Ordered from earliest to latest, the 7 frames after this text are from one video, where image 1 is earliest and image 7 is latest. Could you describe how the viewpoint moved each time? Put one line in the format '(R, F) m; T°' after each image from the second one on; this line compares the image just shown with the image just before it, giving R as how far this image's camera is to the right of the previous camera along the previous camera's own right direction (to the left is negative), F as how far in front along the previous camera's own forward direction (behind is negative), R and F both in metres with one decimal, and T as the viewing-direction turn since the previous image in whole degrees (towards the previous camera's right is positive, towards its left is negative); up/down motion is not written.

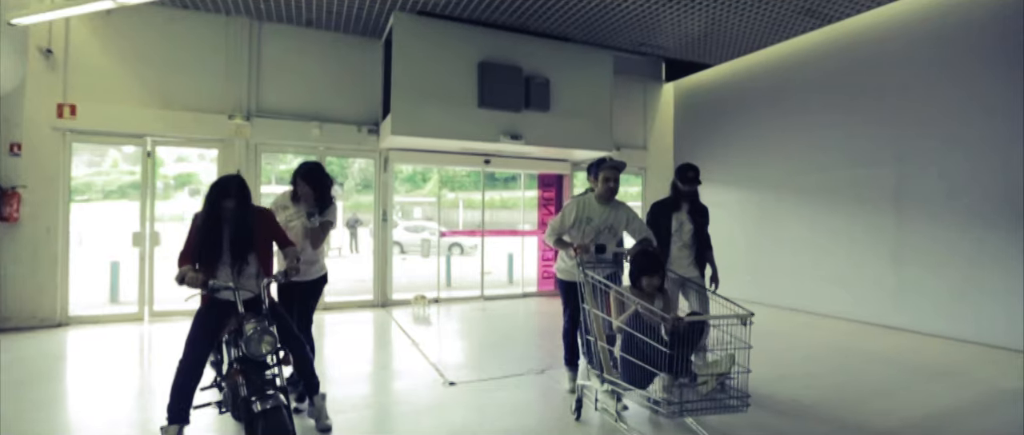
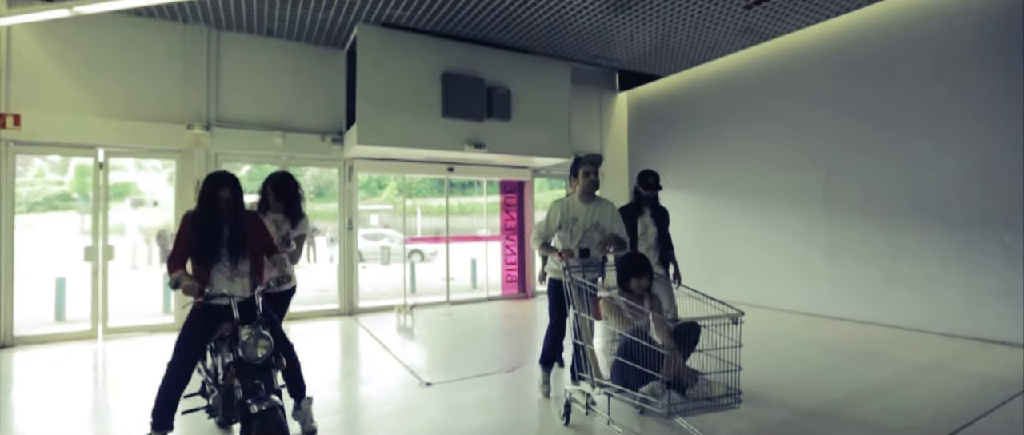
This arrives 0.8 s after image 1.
(+0.5, +0.3) m; -2°
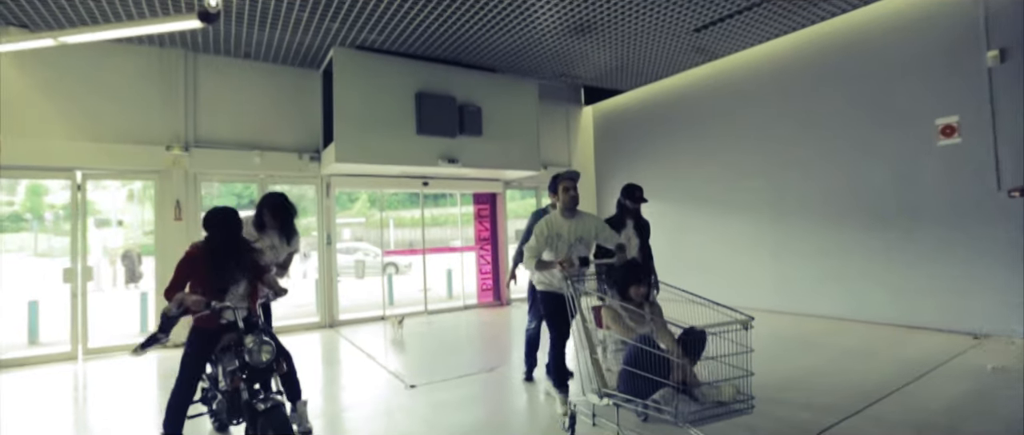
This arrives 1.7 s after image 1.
(0.0, -0.3) m; +3°
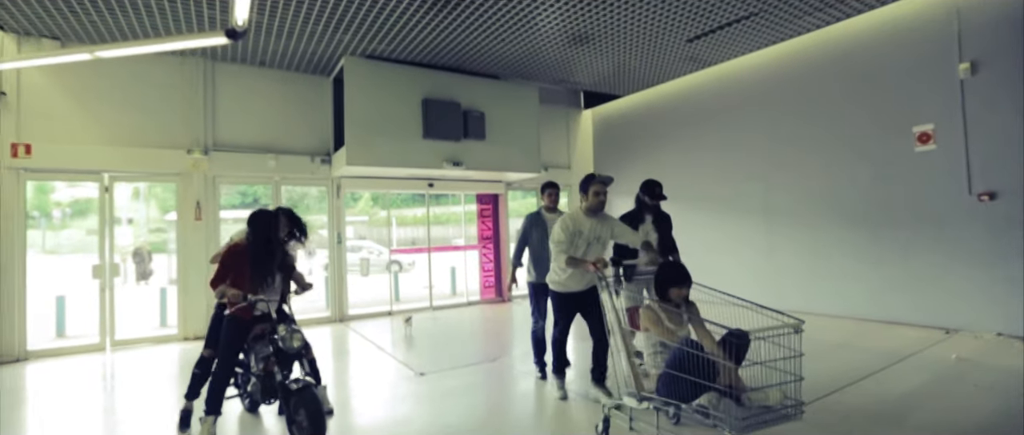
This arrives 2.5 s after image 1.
(0.0, -0.3) m; 0°
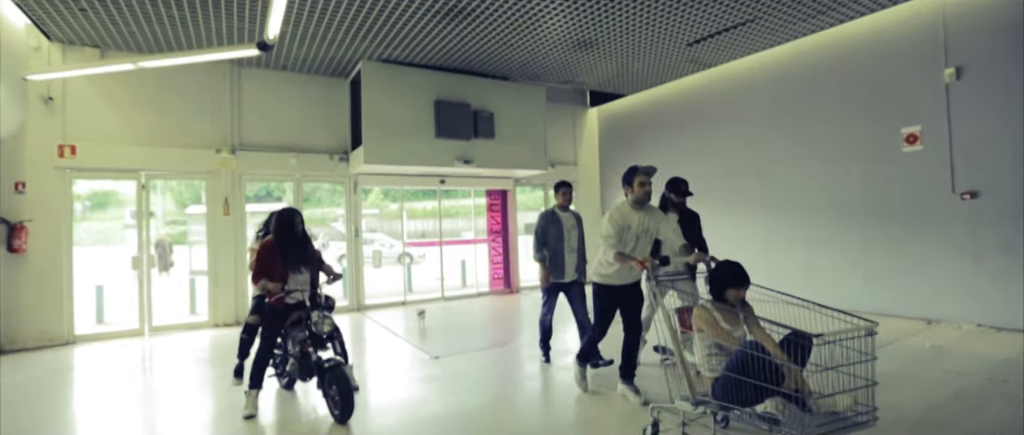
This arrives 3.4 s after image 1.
(0.0, -0.3) m; -1°
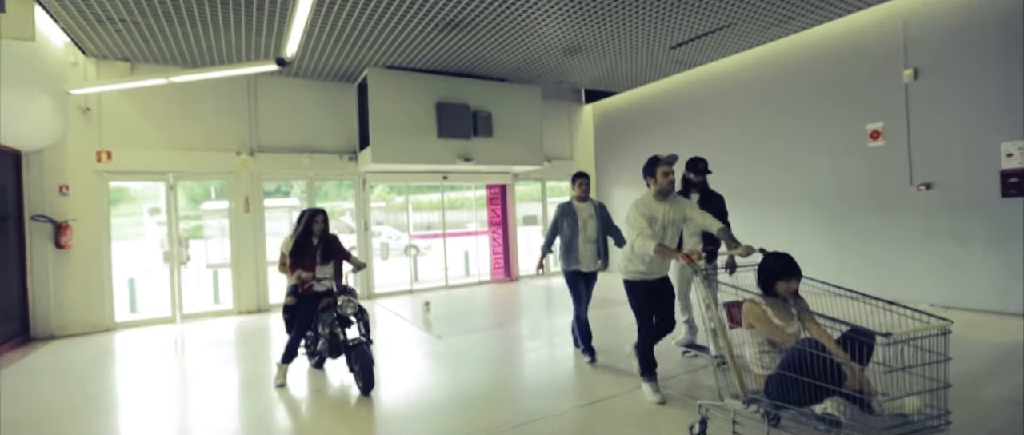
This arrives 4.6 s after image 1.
(+0.1, -0.5) m; -1°
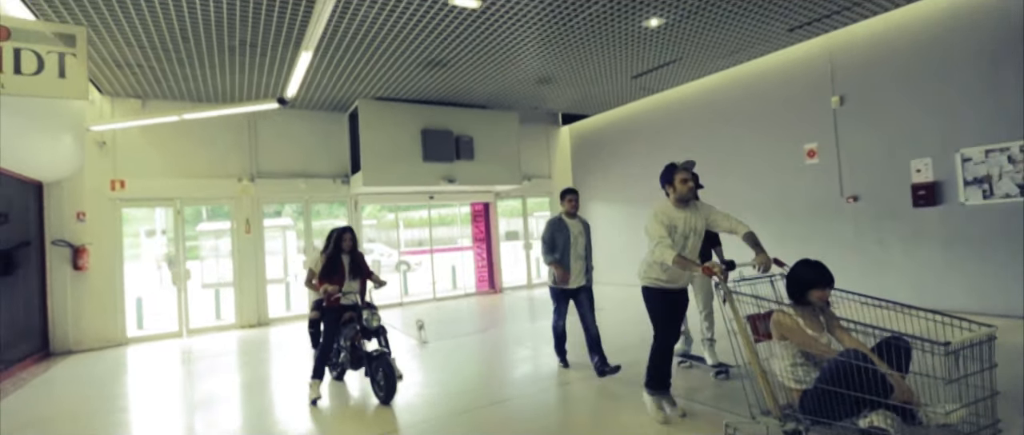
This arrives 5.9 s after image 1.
(+0.2, -0.6) m; +1°
